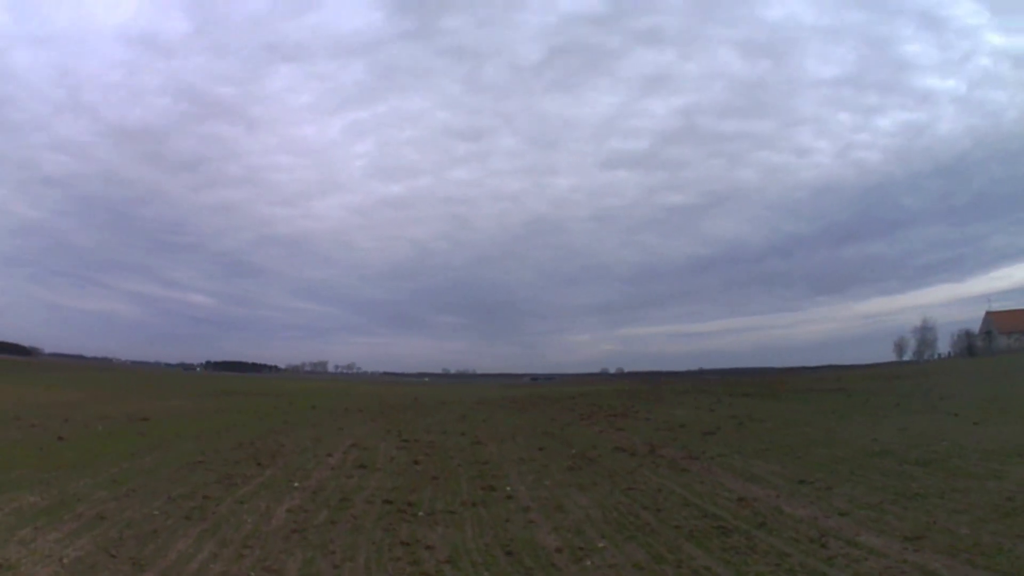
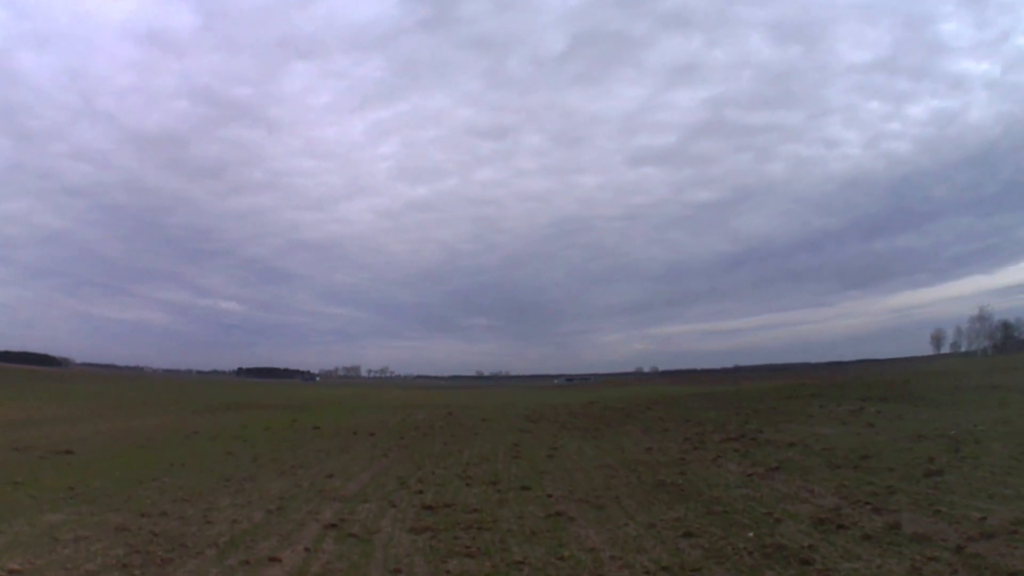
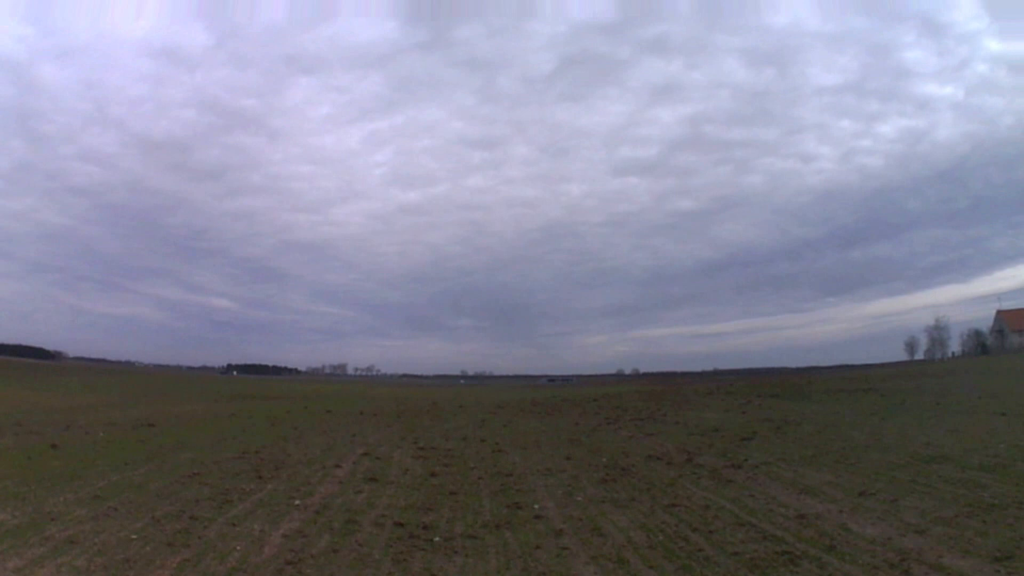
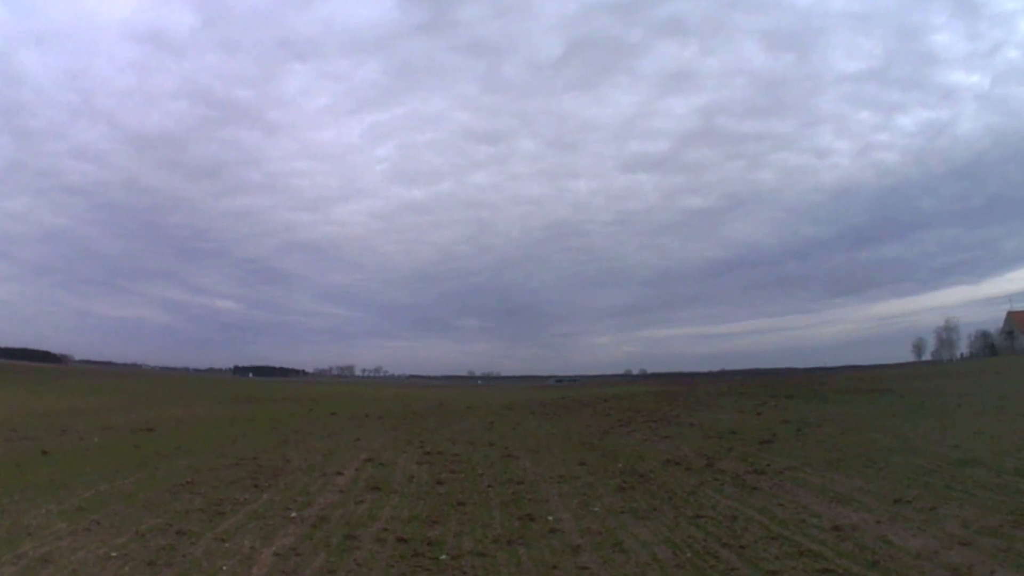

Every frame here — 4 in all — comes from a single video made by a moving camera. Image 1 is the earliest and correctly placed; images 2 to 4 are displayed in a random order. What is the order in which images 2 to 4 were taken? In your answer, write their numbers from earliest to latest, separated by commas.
3, 4, 2
